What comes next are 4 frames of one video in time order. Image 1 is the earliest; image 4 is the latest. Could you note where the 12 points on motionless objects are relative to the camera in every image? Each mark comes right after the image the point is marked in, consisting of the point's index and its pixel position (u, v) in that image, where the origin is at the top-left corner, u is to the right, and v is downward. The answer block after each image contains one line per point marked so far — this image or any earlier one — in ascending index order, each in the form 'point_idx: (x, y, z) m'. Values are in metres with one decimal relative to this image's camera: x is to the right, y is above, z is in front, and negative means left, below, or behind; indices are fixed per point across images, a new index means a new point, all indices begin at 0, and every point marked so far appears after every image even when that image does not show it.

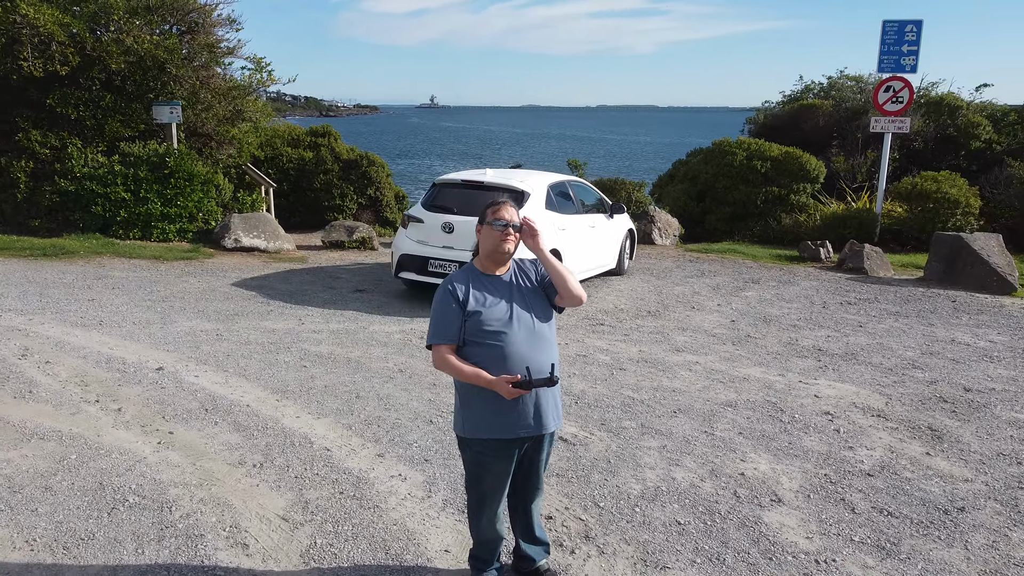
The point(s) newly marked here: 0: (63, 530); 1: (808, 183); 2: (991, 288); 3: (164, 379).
0: (-1.9, -1.0, +3.4) m
1: (+5.4, +1.9, +14.6) m
2: (+5.6, 0.0, +9.4) m
3: (-2.2, -0.6, +5.2) m
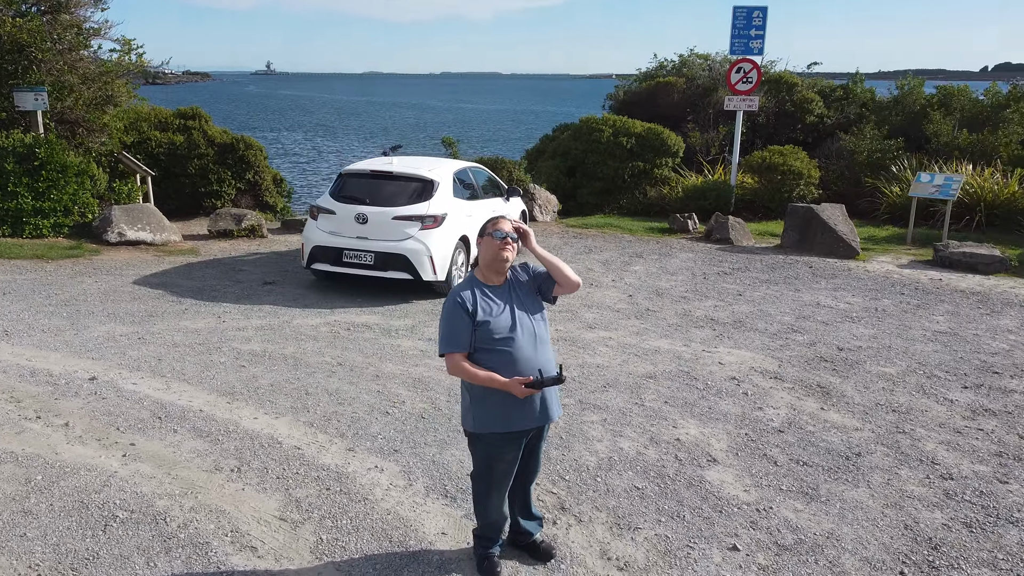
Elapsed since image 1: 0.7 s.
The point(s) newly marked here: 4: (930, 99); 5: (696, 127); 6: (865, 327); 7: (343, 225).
0: (-1.9, -1.1, +3.4) m
1: (+3.0, +2.5, +15.6) m
2: (+4.3, +0.5, +10.6) m
3: (-2.6, -0.6, +5.1) m
4: (+8.7, +4.0, +17.1) m
5: (+4.0, +3.4, +17.4) m
6: (+3.2, -0.4, +7.3) m
7: (-1.6, +0.6, +7.4) m
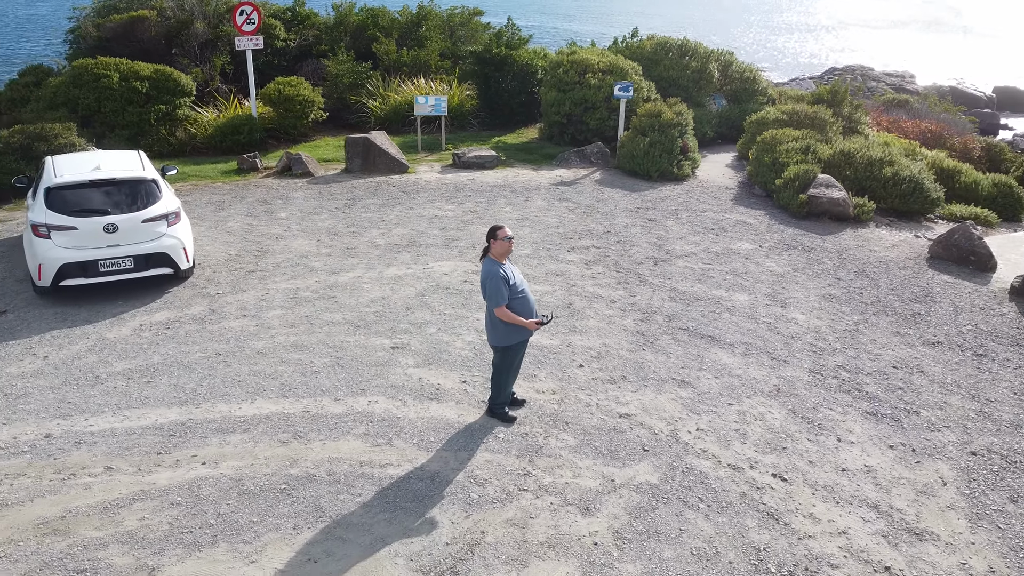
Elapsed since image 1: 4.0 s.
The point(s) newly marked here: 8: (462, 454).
0: (-1.3, -1.4, +5.0) m
1: (-6.6, +3.9, +16.4) m
2: (-2.0, +2.0, +13.9) m
3: (-3.0, -1.1, +5.7) m
4: (-3.8, +6.9, +20.8) m
5: (-7.3, +5.1, +18.1) m
6: (-0.4, +0.8, +10.9) m
7: (-4.1, +0.5, +7.8) m
8: (-0.4, -1.2, +5.7) m
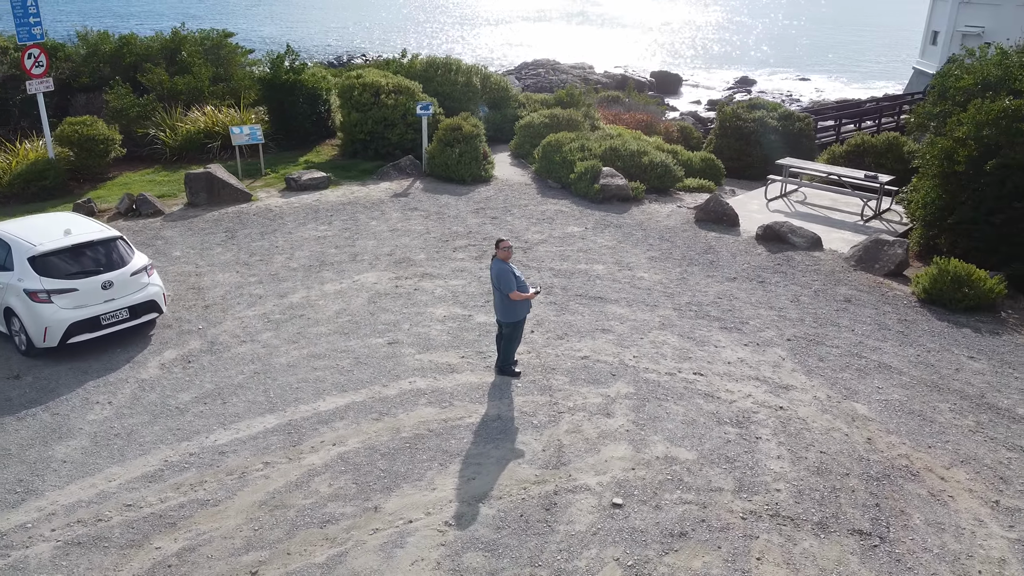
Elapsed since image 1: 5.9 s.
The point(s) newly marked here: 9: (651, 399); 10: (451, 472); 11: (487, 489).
0: (-0.7, -1.5, +7.0) m
1: (-10.5, +2.7, +15.6) m
2: (-5.0, +1.7, +15.0) m
3: (-2.6, -1.4, +7.0) m
4: (-9.9, +6.1, +20.6) m
5: (-11.8, +3.8, +16.9) m
6: (-2.3, +0.8, +12.8) m
7: (-4.5, -0.1, +8.6) m
8: (-0.1, -1.1, +8.0) m
9: (+1.4, -1.1, +8.1) m
10: (-0.5, -1.6, +6.8) m
11: (-0.2, -1.6, +6.6) m
